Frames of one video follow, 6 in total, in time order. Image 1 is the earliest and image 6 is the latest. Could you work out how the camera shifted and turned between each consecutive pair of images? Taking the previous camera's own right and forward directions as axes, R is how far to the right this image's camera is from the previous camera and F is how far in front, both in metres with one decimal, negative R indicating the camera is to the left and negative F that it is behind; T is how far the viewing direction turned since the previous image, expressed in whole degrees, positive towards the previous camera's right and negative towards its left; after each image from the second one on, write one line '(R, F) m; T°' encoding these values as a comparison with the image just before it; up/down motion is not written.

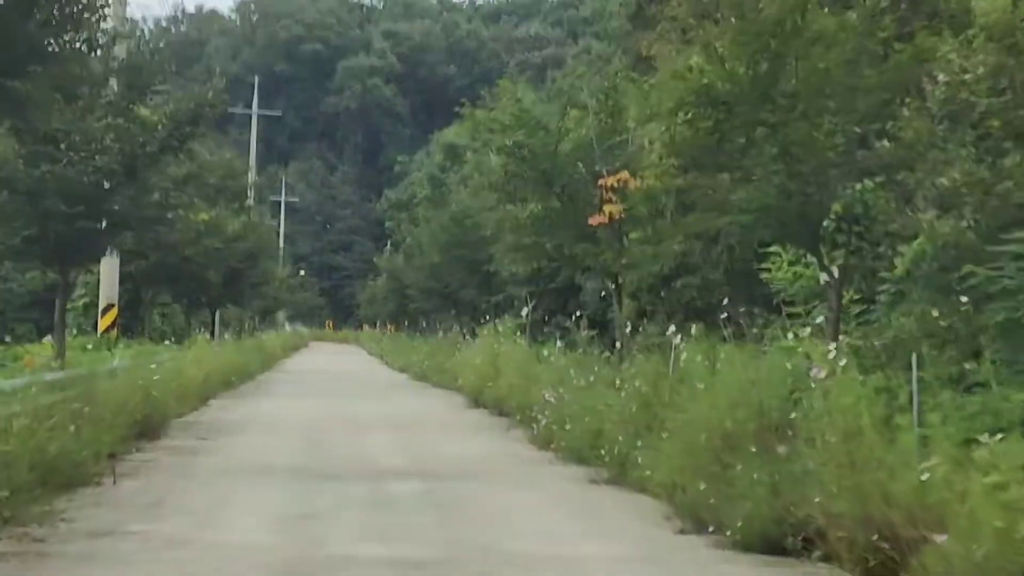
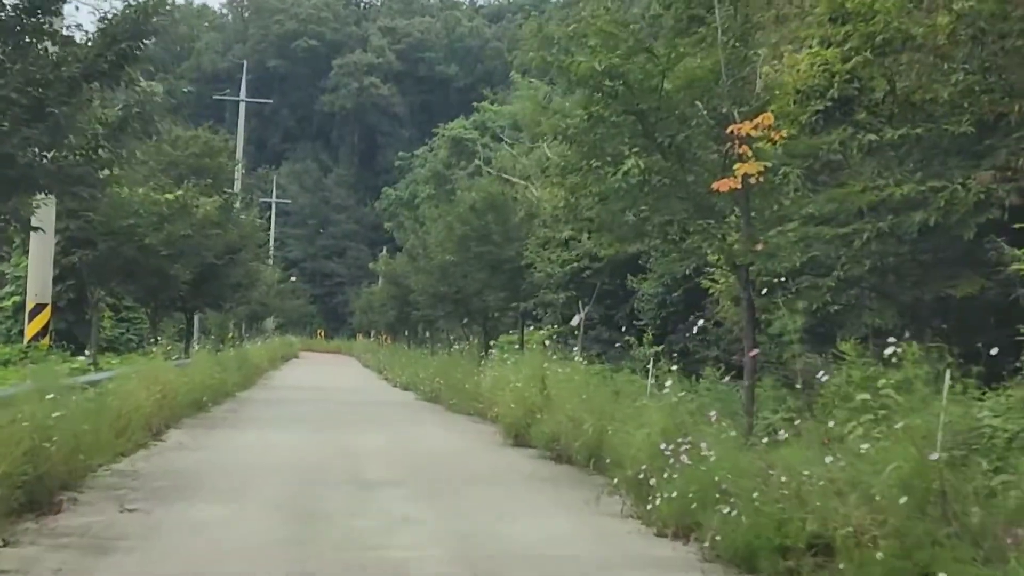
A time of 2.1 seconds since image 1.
(-0.5, +5.7) m; 0°
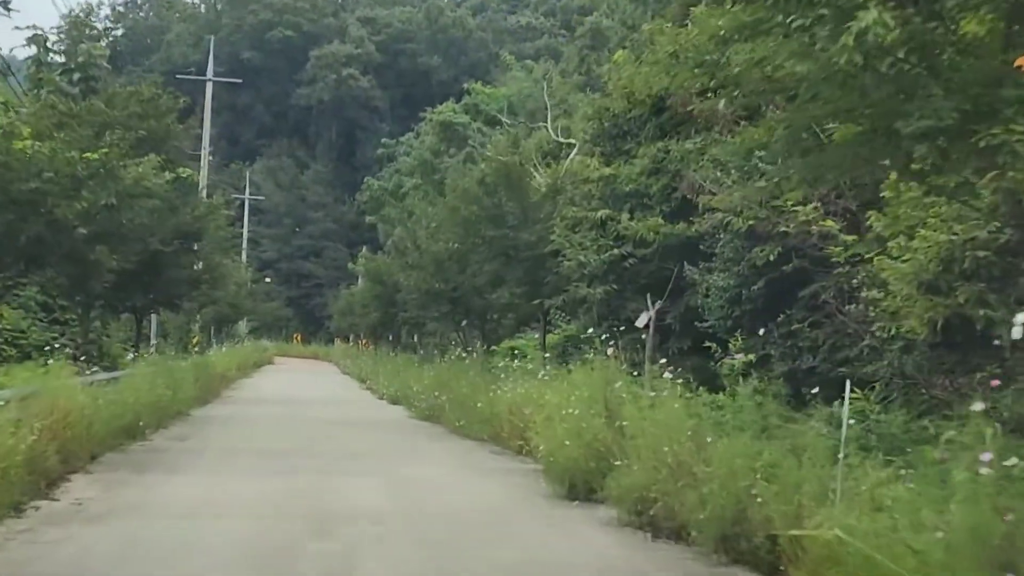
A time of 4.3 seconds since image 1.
(-0.5, +5.6) m; +1°
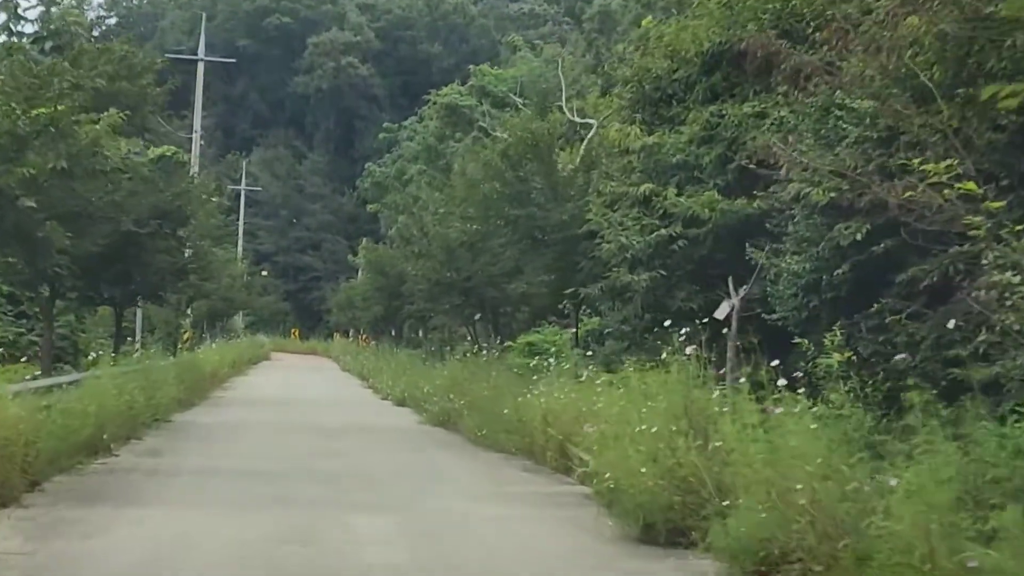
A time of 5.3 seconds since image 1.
(-0.3, +3.0) m; 0°
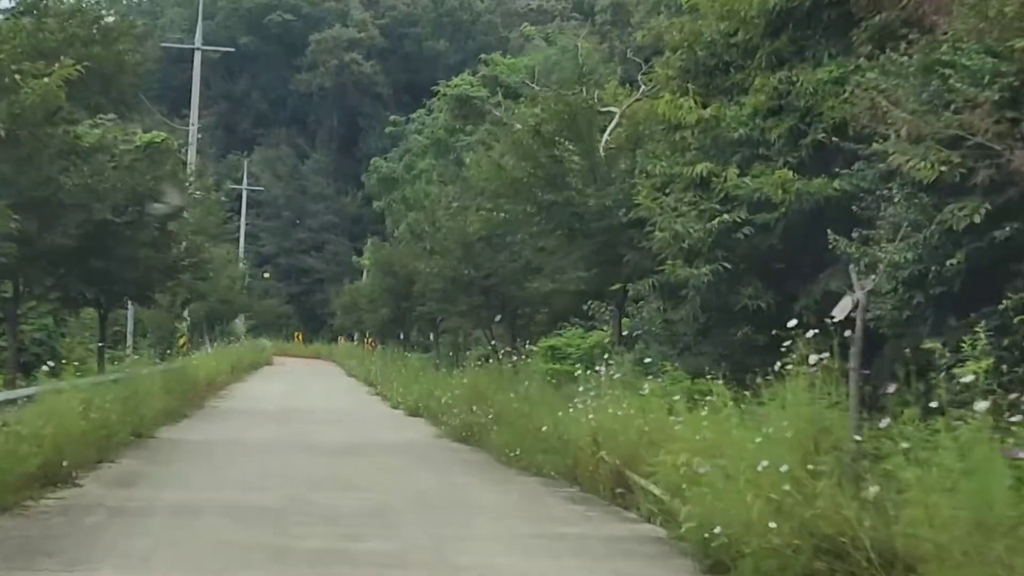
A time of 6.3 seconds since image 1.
(-0.3, +2.6) m; 0°
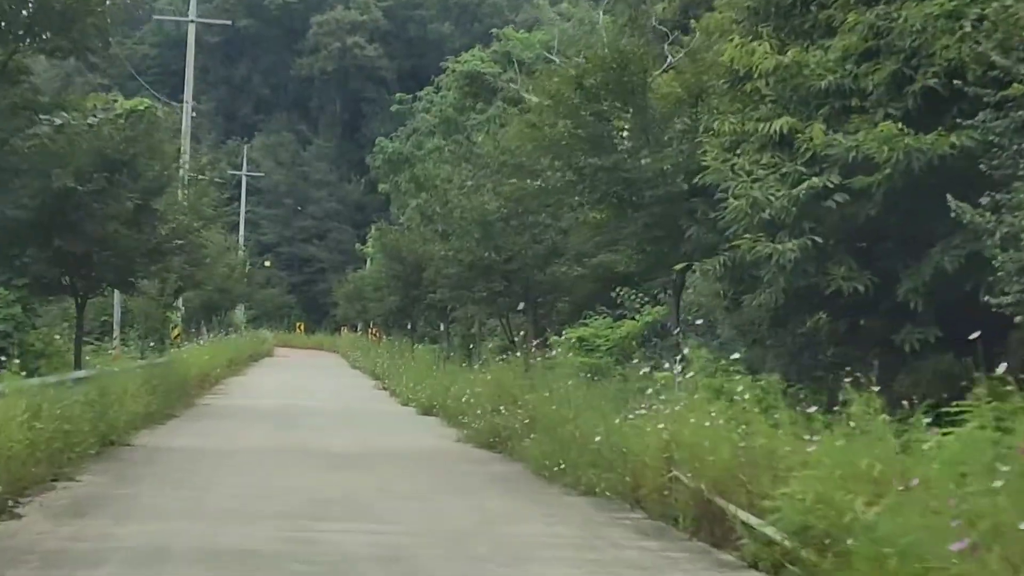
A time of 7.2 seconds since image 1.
(-0.3, +2.7) m; 0°
